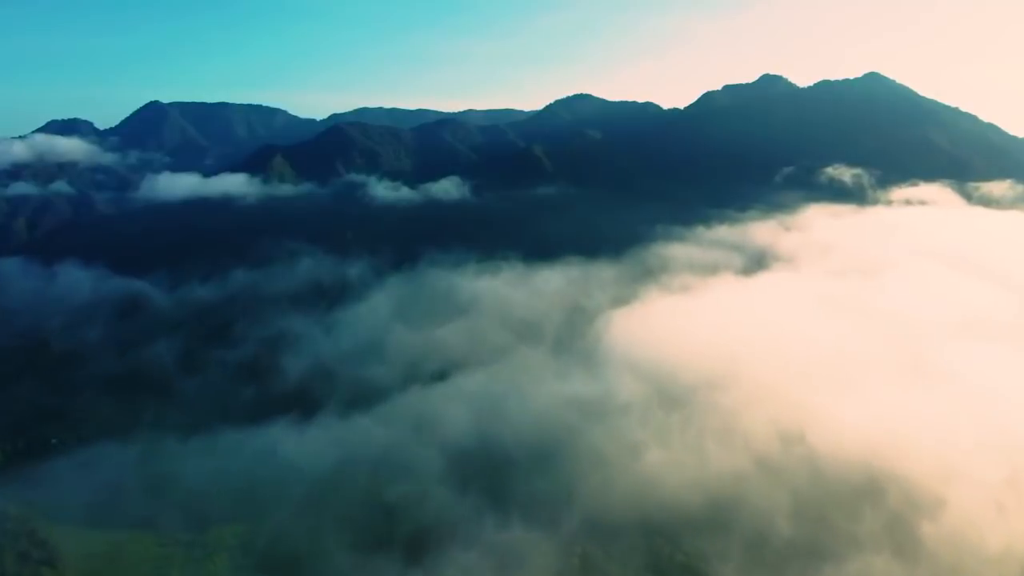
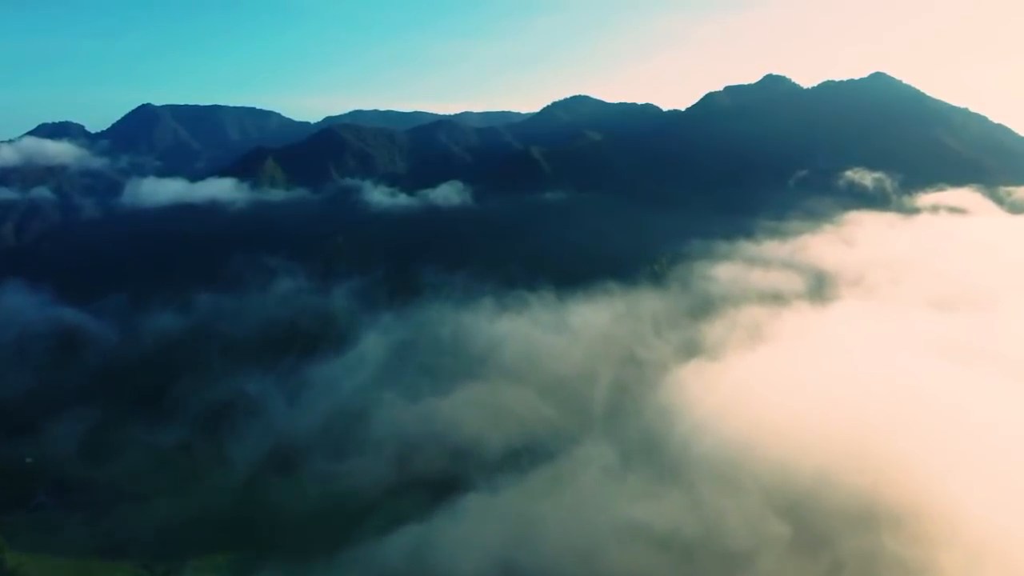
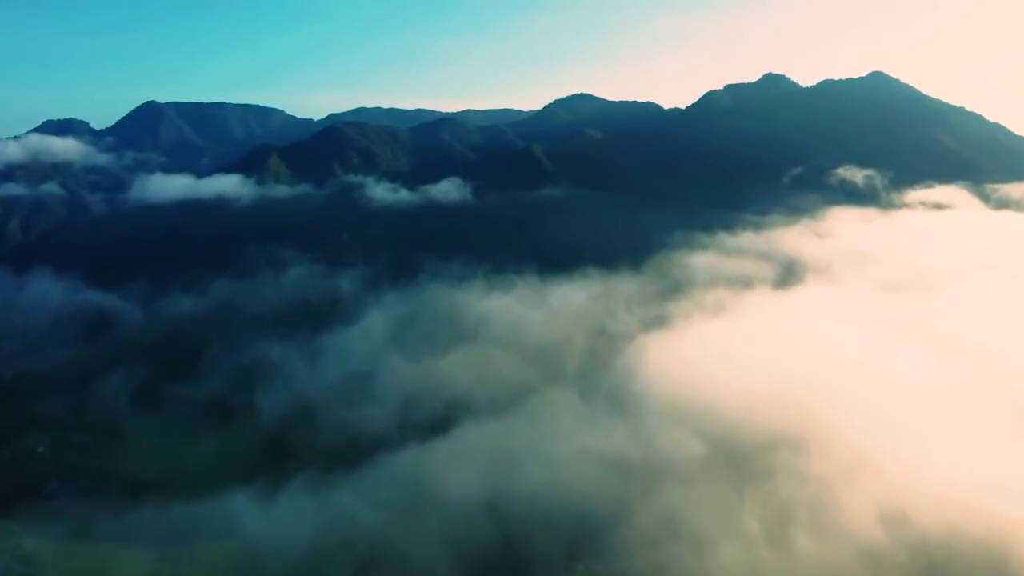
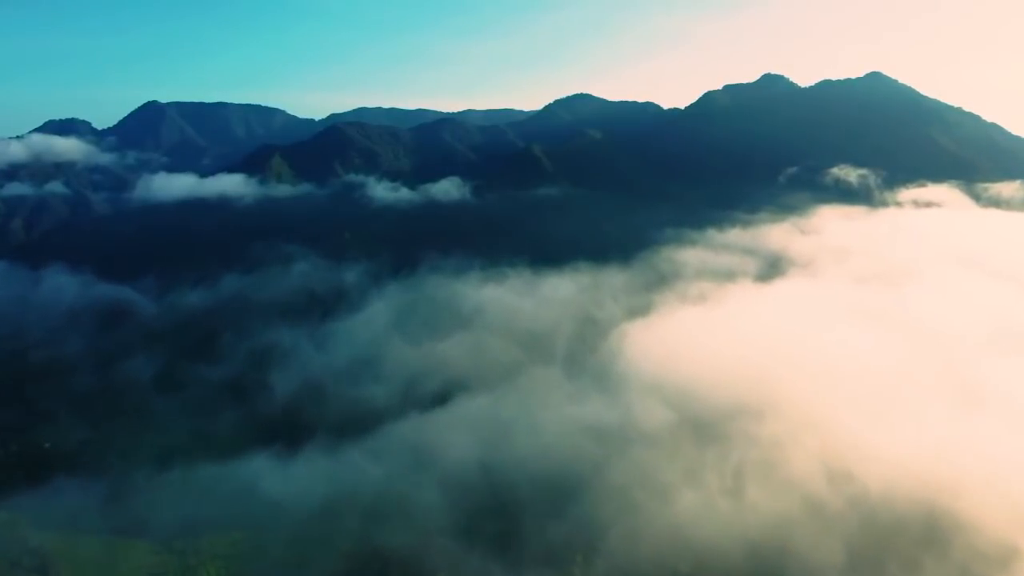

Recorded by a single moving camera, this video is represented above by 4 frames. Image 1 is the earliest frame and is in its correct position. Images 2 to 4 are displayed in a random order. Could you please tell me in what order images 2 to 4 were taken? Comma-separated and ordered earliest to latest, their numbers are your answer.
4, 3, 2
